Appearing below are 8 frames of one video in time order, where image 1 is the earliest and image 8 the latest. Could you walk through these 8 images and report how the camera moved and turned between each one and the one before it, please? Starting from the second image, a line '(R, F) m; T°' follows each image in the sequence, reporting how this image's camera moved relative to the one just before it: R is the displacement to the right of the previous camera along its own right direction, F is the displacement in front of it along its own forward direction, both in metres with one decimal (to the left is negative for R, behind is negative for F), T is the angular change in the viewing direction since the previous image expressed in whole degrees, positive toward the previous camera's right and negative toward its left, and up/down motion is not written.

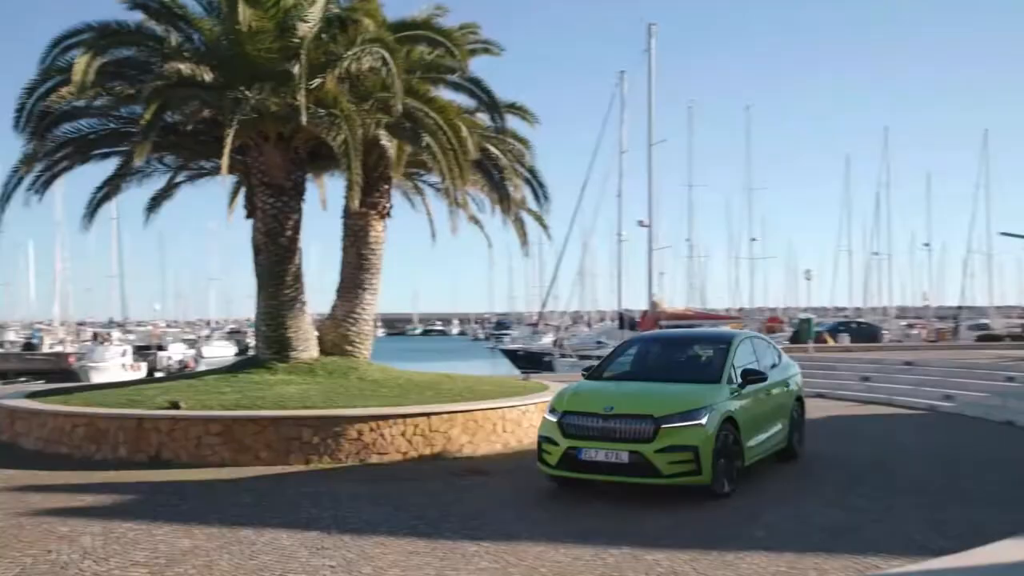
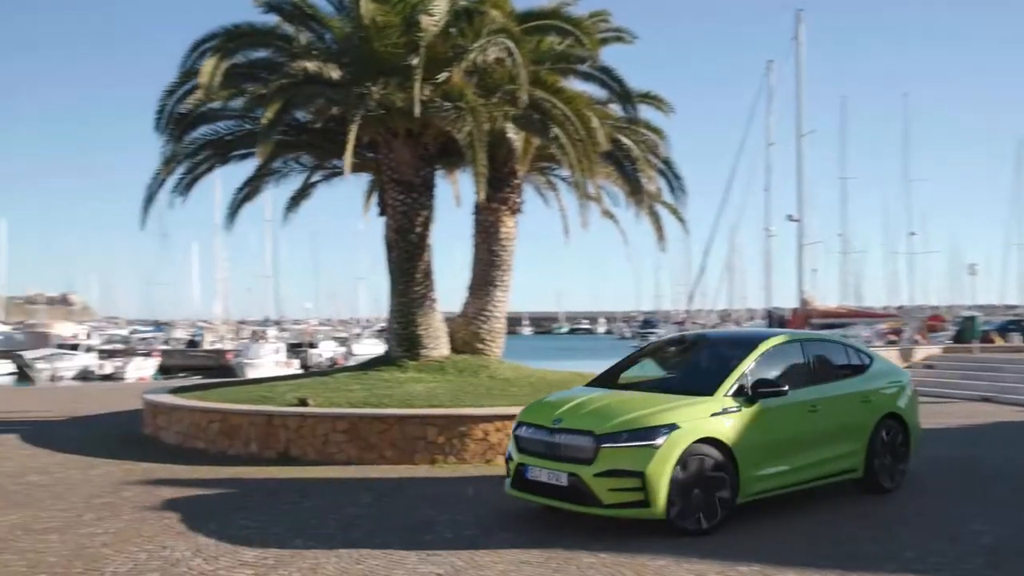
(+0.2, +0.5) m; -9°
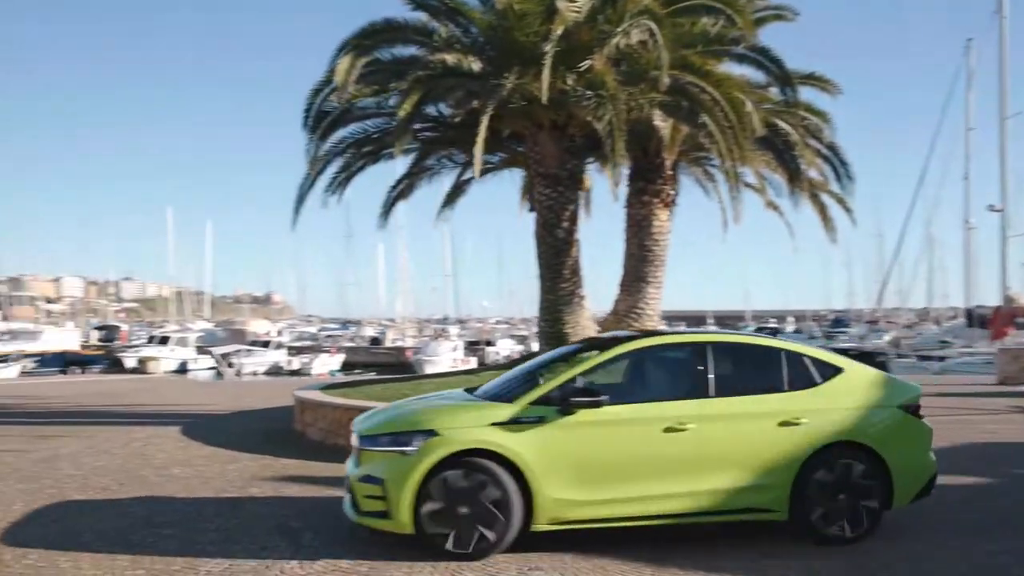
(+0.5, +0.6) m; -11°
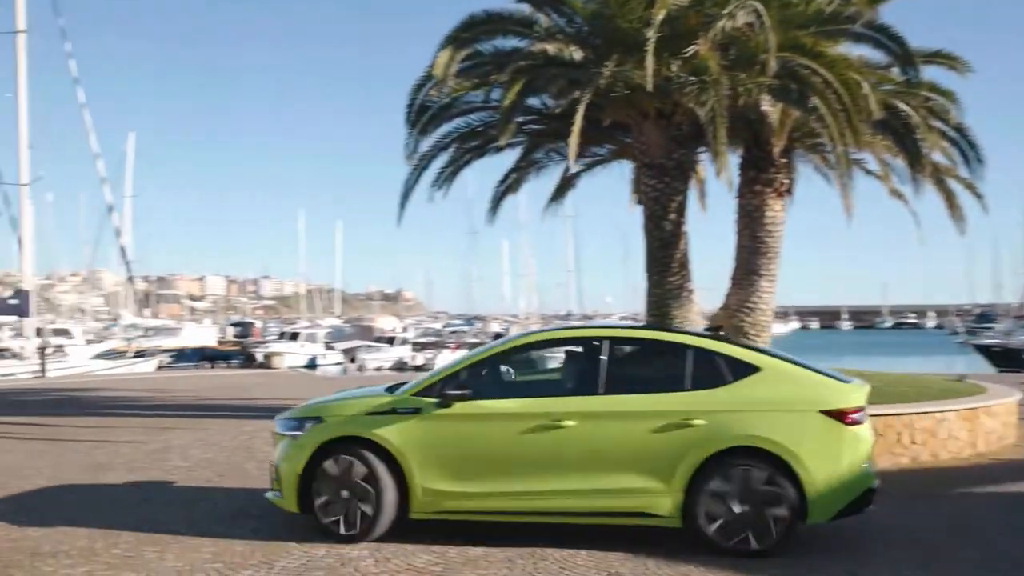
(+0.3, +0.3) m; -7°
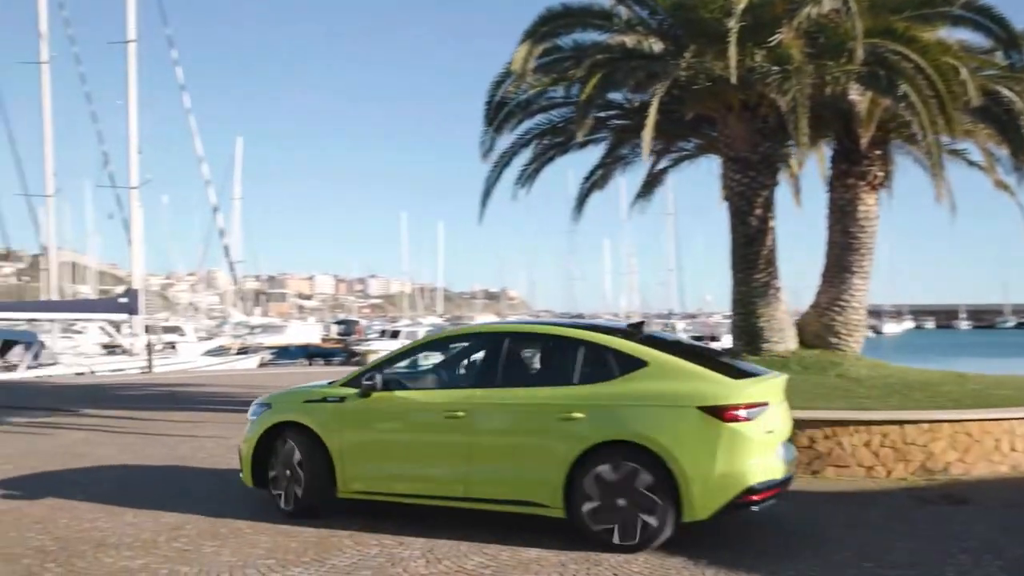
(+0.4, +0.2) m; -6°
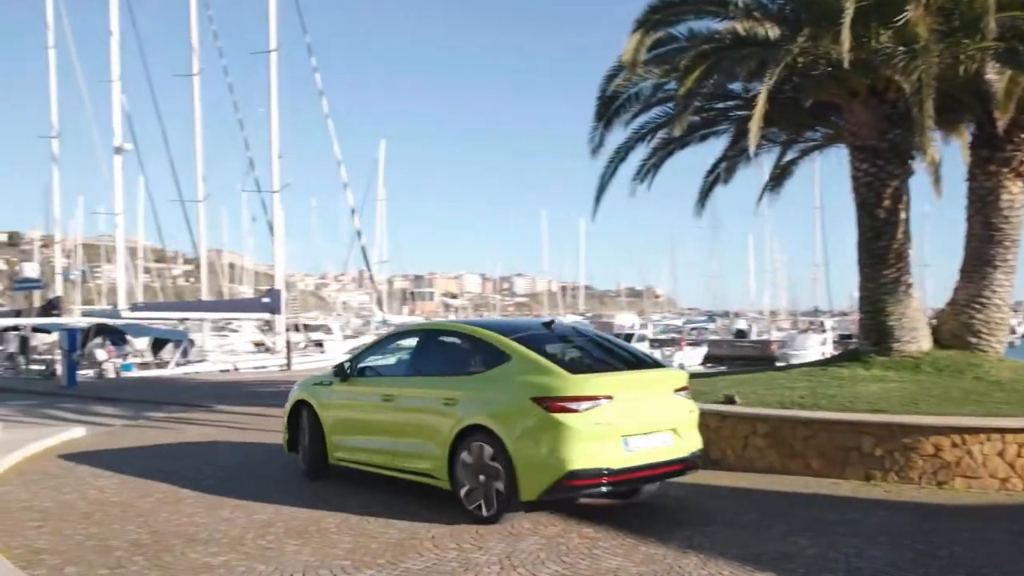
(+0.5, +0.2) m; -9°
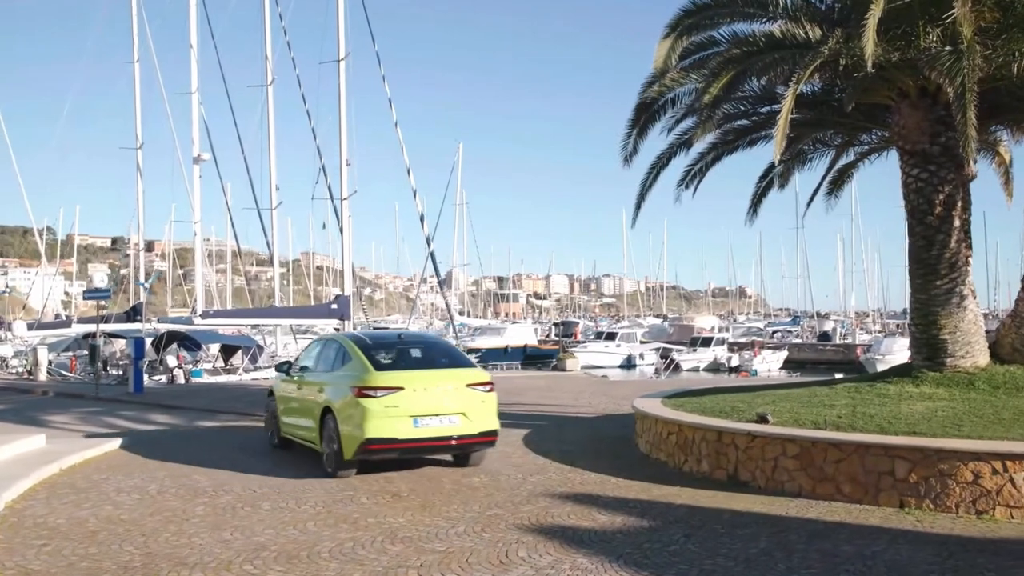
(+0.8, +0.2) m; -5°
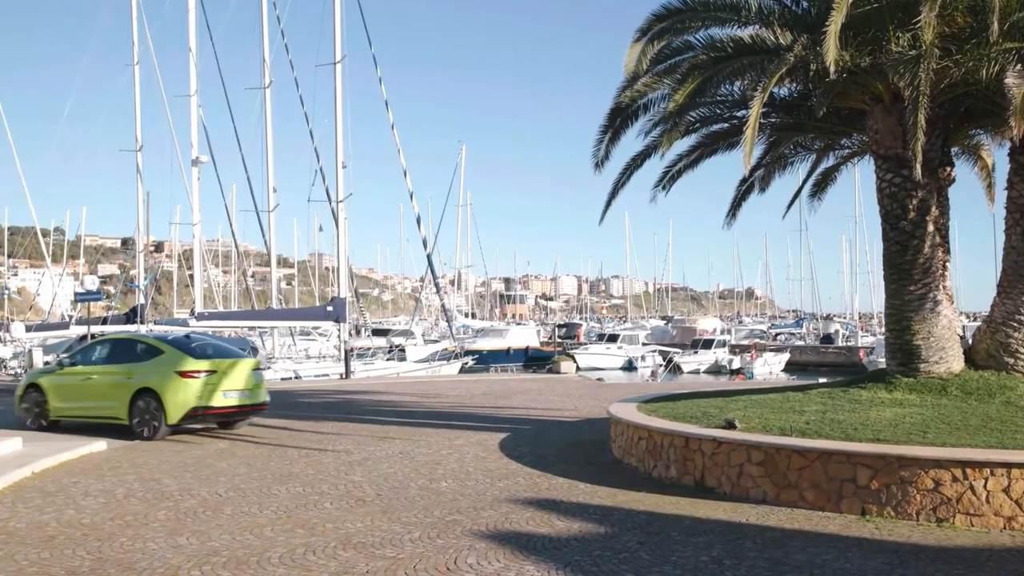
(+0.5, 0.0) m; -1°
